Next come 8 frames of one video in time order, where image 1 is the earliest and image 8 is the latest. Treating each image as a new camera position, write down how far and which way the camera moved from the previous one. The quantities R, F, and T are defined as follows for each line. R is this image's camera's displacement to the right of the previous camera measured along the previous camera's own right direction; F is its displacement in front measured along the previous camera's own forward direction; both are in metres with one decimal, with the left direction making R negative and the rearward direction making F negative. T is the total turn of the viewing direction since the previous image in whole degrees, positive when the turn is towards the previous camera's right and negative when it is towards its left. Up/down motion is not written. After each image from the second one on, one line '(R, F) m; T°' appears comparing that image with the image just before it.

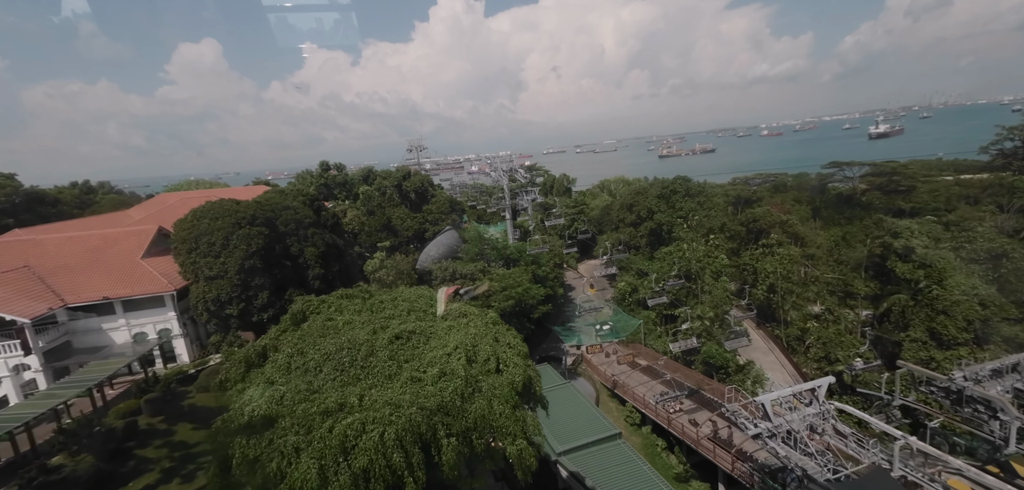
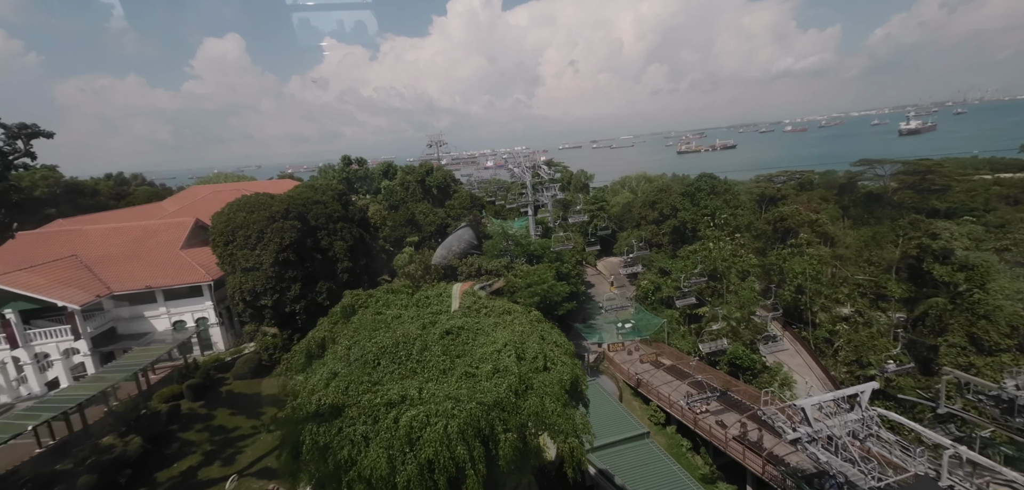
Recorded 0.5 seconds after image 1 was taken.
(-0.3, -0.1) m; -3°
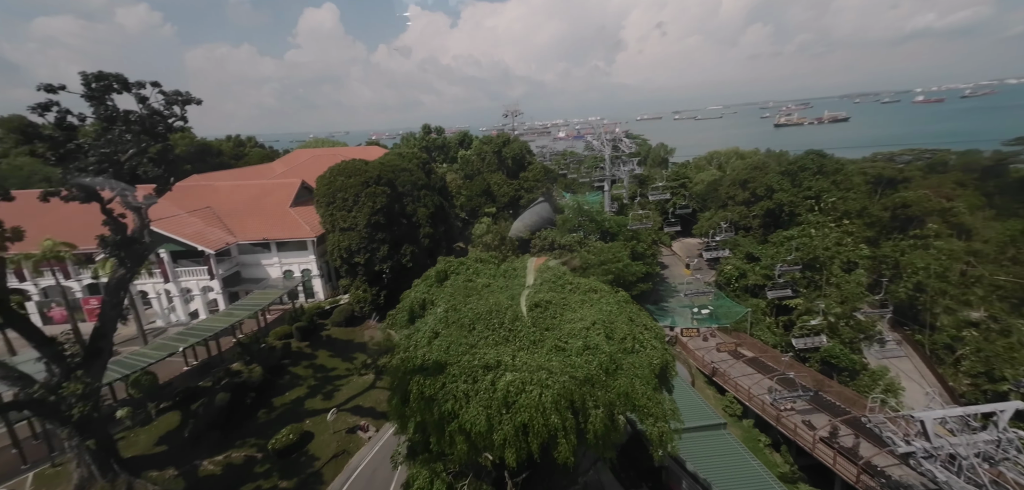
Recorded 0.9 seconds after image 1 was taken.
(-0.2, -0.1) m; -10°
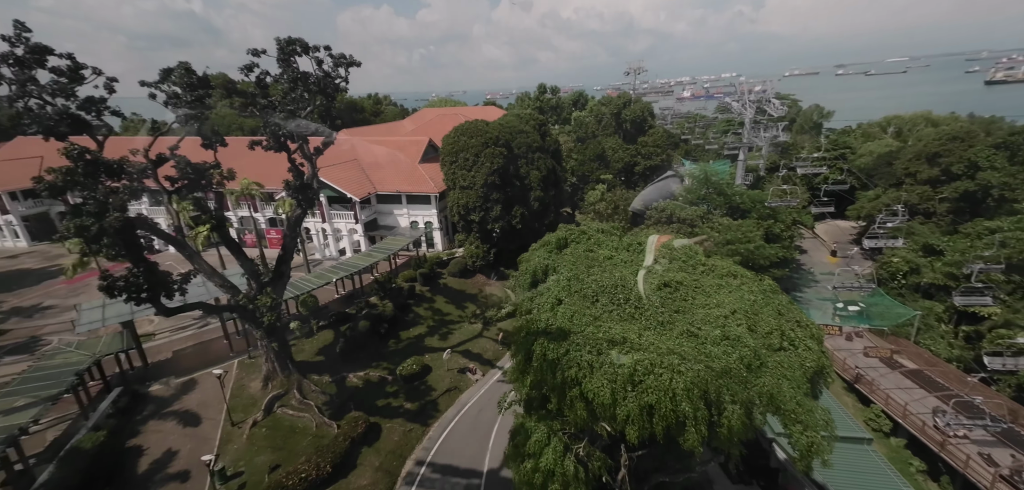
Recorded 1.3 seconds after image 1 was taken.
(-0.2, +0.1) m; -15°
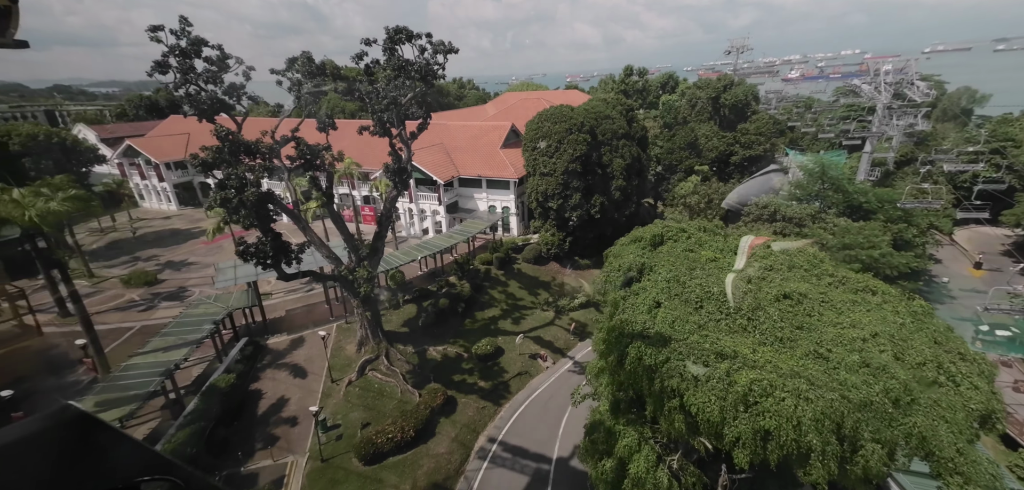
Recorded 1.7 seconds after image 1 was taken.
(-0.3, +0.1) m; -10°
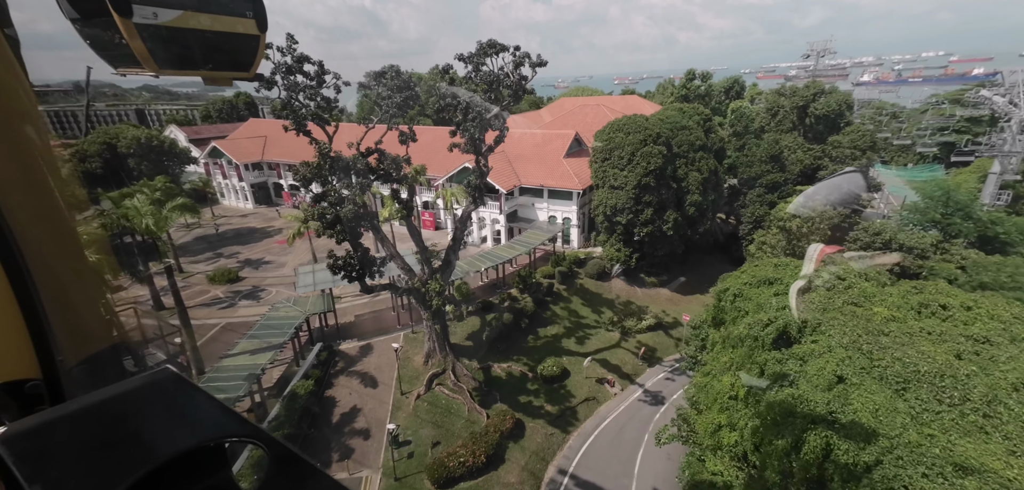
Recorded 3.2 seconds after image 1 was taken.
(-1.0, +0.5) m; -6°
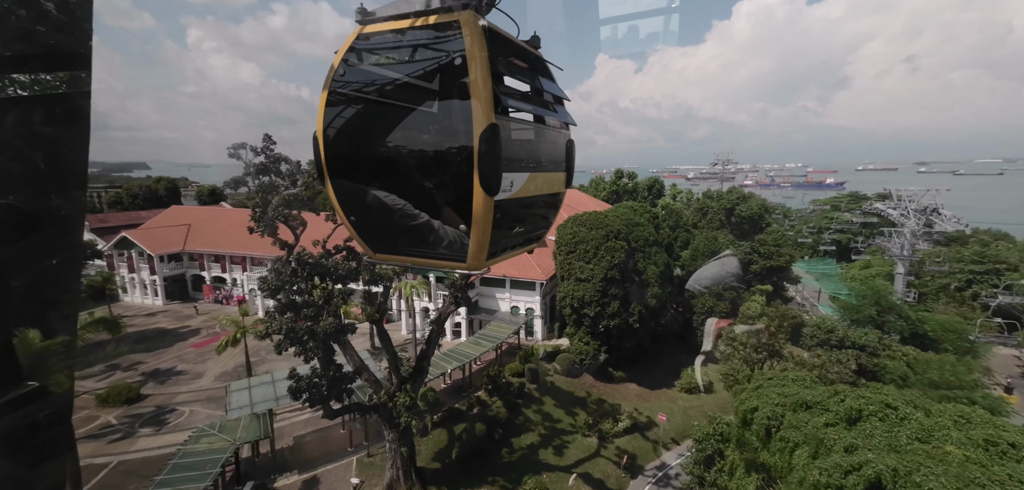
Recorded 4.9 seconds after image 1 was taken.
(-1.3, +0.7) m; +9°
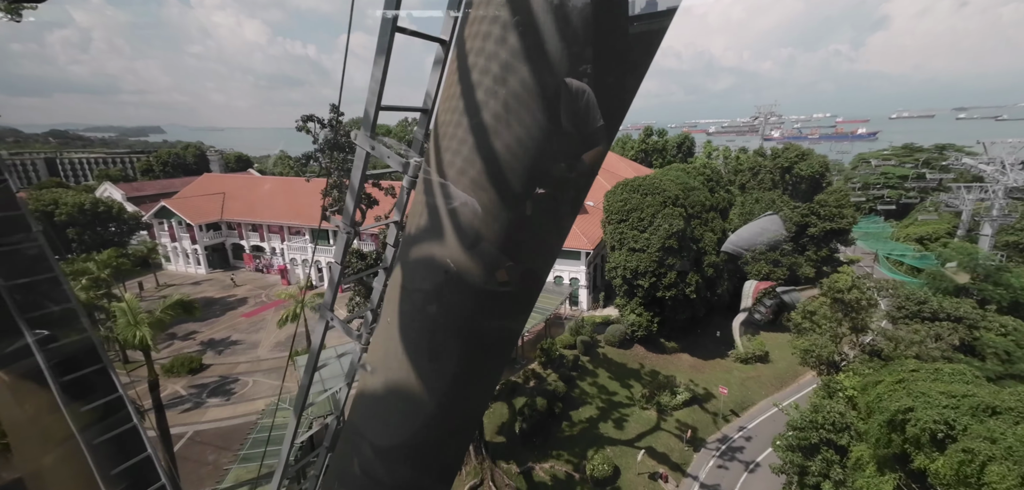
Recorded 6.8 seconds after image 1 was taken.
(-1.5, +0.7) m; -2°
